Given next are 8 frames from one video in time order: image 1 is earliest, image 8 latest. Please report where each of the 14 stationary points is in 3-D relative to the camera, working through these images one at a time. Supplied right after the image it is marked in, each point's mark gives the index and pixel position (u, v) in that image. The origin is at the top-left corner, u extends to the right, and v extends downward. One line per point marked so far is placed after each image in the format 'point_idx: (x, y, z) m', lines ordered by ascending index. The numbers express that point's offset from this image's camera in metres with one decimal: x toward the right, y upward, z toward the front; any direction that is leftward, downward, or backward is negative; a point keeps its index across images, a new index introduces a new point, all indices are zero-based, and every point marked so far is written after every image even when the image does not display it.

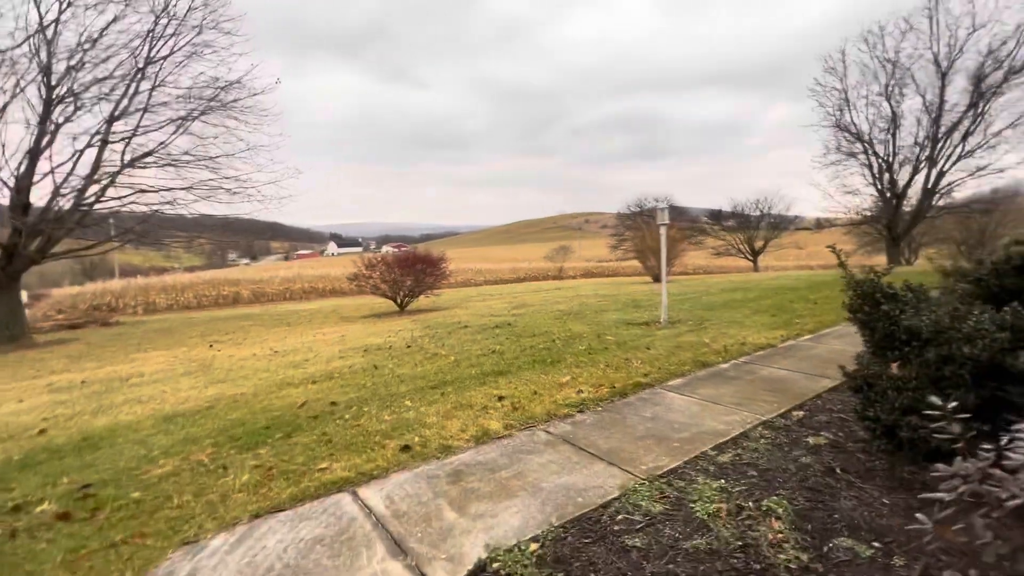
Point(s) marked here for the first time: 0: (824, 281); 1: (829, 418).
0: (+9.0, +0.2, +13.4) m
1: (+2.2, -0.9, +3.1) m
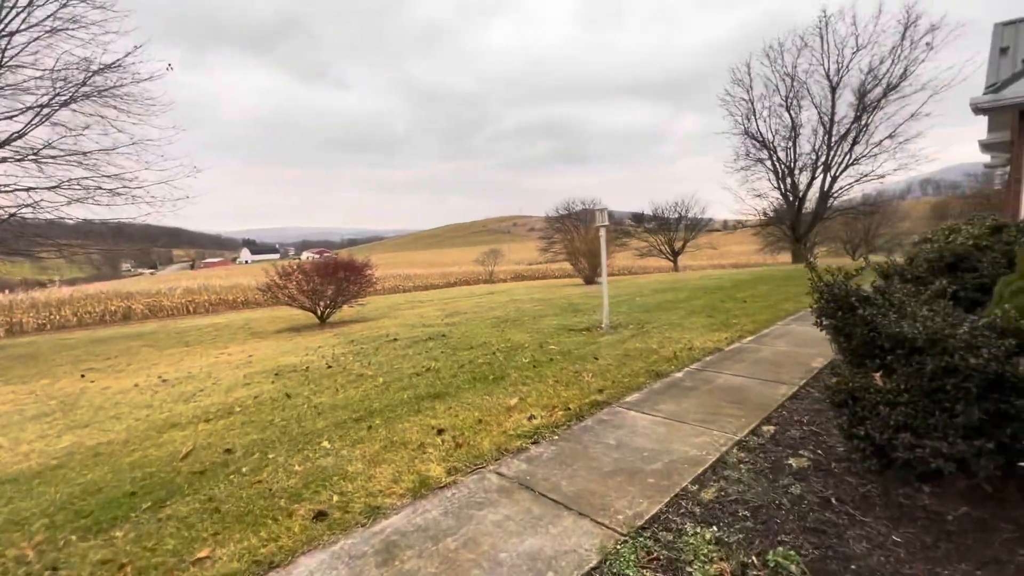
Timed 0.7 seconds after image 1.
0: (+7.0, +0.3, +14.1) m
1: (+1.8, -0.9, +2.9) m
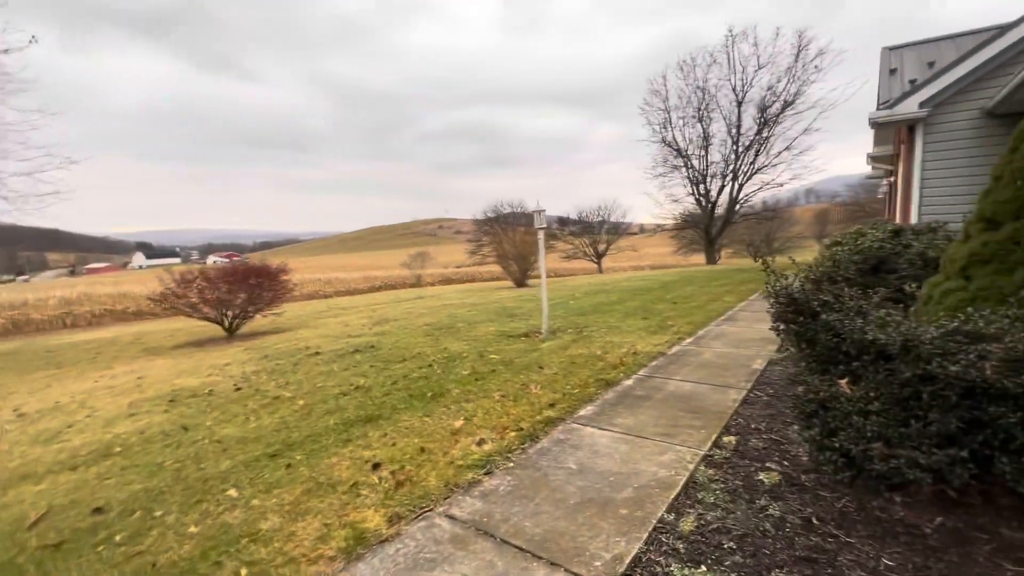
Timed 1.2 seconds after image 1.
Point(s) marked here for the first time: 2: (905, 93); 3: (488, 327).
0: (+4.9, +0.3, +14.7) m
1: (+1.5, -0.9, +2.8) m
2: (+6.1, +3.0, +7.2) m
3: (-0.4, -0.7, +7.8) m
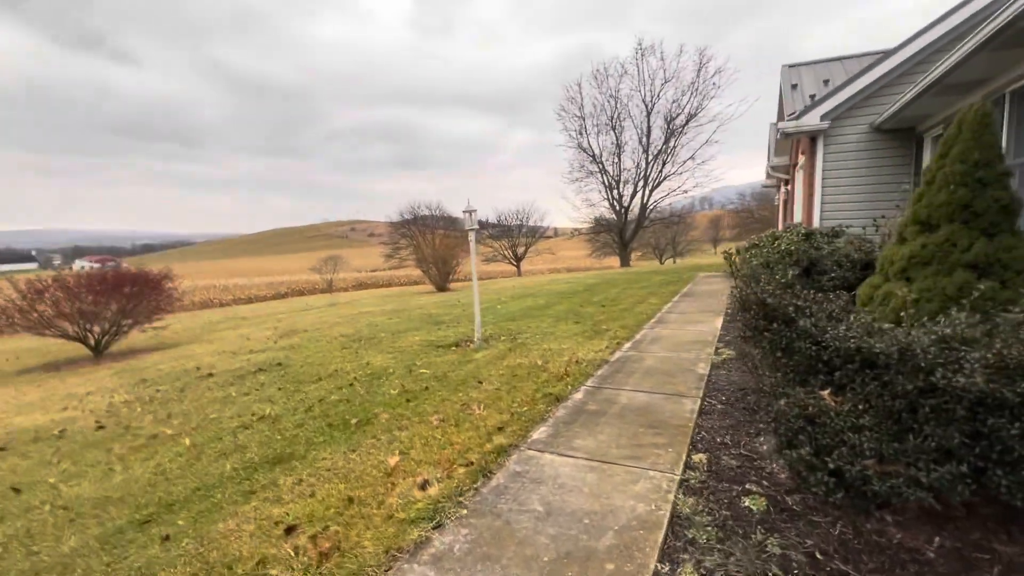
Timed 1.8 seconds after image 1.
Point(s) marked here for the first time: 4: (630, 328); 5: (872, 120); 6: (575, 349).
0: (+2.5, +0.2, +14.9) m
1: (+1.3, -1.0, +2.6) m
2: (+4.9, +3.0, +7.8) m
3: (-1.5, -0.7, +7.2) m
4: (+1.6, -0.6, +6.4) m
5: (+5.5, +2.6, +7.2) m
6: (+0.7, -0.7, +5.3) m
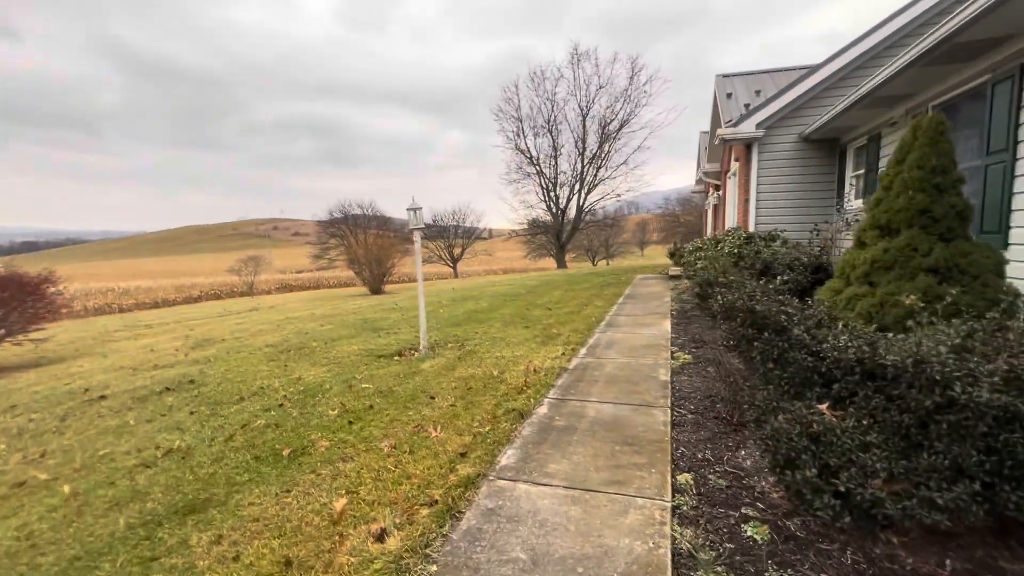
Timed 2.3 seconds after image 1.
0: (+0.6, +0.1, +14.8) m
1: (+1.1, -1.0, +2.4) m
2: (+4.0, +3.0, +8.1) m
3: (-2.3, -0.8, +6.6) m
4: (+0.9, -0.6, +6.2) m
5: (+4.7, +2.6, +7.6) m
6: (+0.2, -0.8, +5.1) m
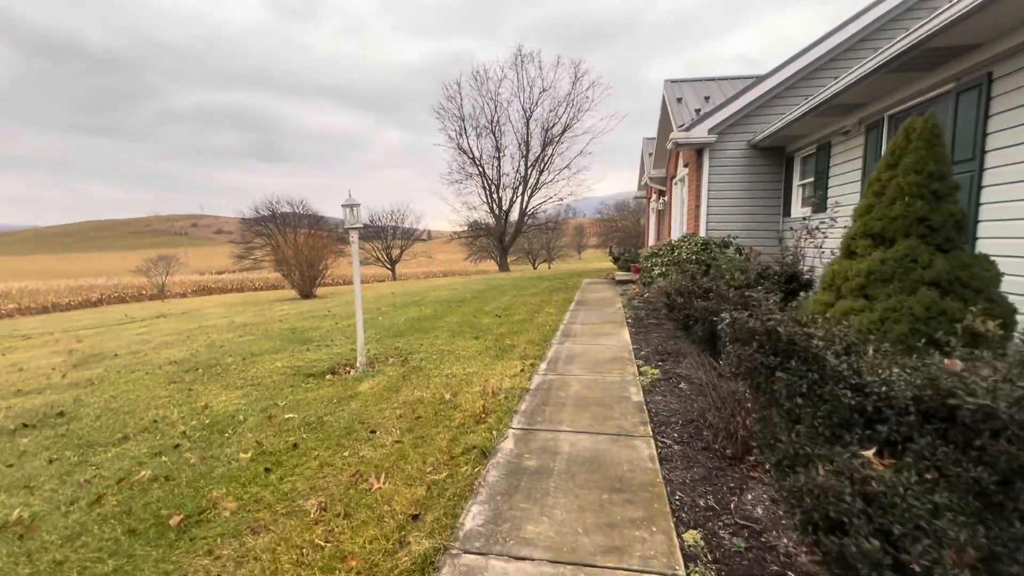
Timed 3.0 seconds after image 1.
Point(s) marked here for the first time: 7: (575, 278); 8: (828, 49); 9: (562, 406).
0: (-1.1, 0.0, +14.2) m
1: (+1.0, -1.1, +2.0) m
2: (+3.1, +2.9, +8.0) m
3: (-2.9, -0.9, +5.7) m
4: (+0.3, -0.7, +5.8) m
5: (+3.9, +2.4, +7.6) m
6: (-0.3, -0.8, +4.5) m
7: (+2.1, +0.3, +15.4) m
8: (+4.9, +3.7, +7.2) m
9: (+0.4, -0.9, +3.6) m
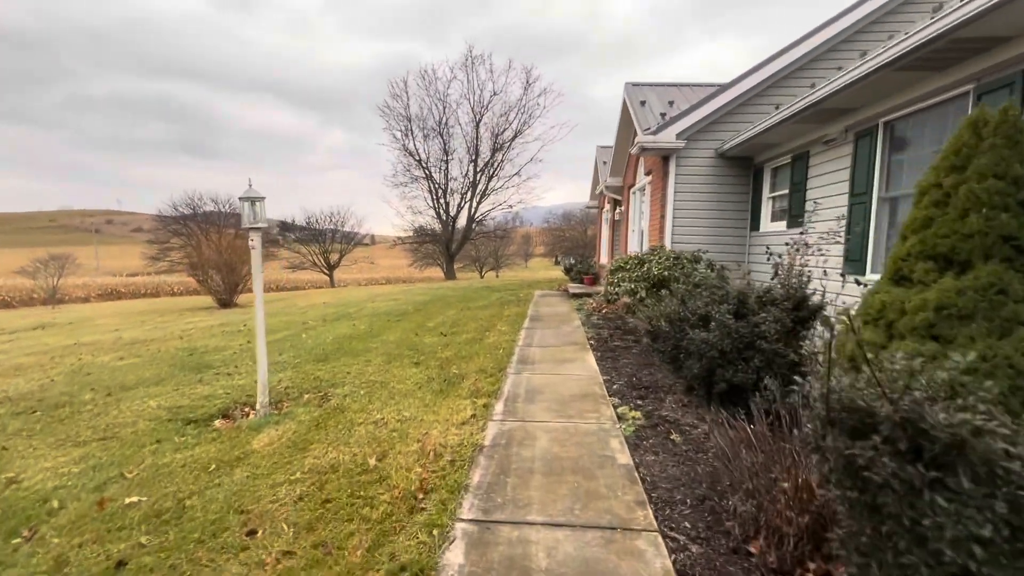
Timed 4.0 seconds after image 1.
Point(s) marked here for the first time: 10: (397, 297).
0: (-2.6, -0.3, +13.1) m
1: (+0.9, -1.2, +1.2) m
2: (+2.4, +2.6, +7.4) m
3: (-3.4, -1.0, +4.4) m
4: (-0.2, -0.9, +4.8) m
5: (+3.1, +2.2, +7.1) m
6: (-0.7, -1.0, +3.5) m
7: (+0.4, 0.0, +14.6) m
8: (+4.2, +3.4, +6.8) m
9: (+0.1, -1.1, +2.7) m
10: (-3.6, -0.3, +14.5) m
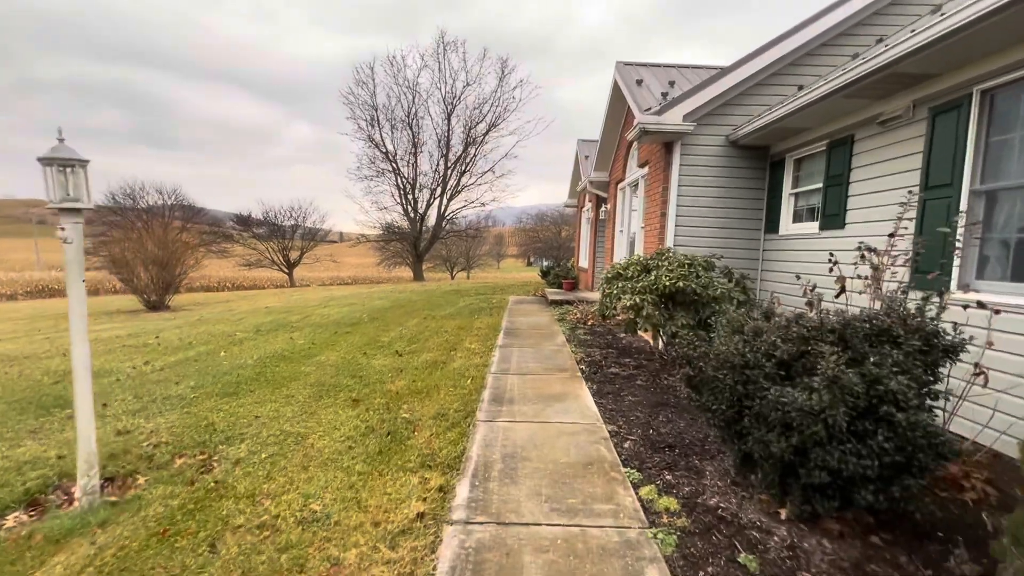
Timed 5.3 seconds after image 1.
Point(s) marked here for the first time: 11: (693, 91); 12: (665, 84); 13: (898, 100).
0: (-3.3, -0.4, +11.6) m
1: (+0.9, -1.3, -0.1) m
2: (+2.0, +2.5, +6.3) m
3: (-3.6, -1.1, +2.9) m
4: (-0.4, -1.0, +3.5) m
5: (+2.8, +2.0, +6.0) m
6: (-0.8, -1.1, +2.2) m
7: (-0.4, -0.2, +13.3) m
8: (+3.9, +3.2, +5.8) m
9: (0.0, -1.2, +1.4) m
10: (-4.4, -0.4, +13.0) m
11: (+2.2, +2.4, +5.8) m
12: (+2.3, +3.2, +7.2) m
13: (+3.3, +1.6, +4.0) m
